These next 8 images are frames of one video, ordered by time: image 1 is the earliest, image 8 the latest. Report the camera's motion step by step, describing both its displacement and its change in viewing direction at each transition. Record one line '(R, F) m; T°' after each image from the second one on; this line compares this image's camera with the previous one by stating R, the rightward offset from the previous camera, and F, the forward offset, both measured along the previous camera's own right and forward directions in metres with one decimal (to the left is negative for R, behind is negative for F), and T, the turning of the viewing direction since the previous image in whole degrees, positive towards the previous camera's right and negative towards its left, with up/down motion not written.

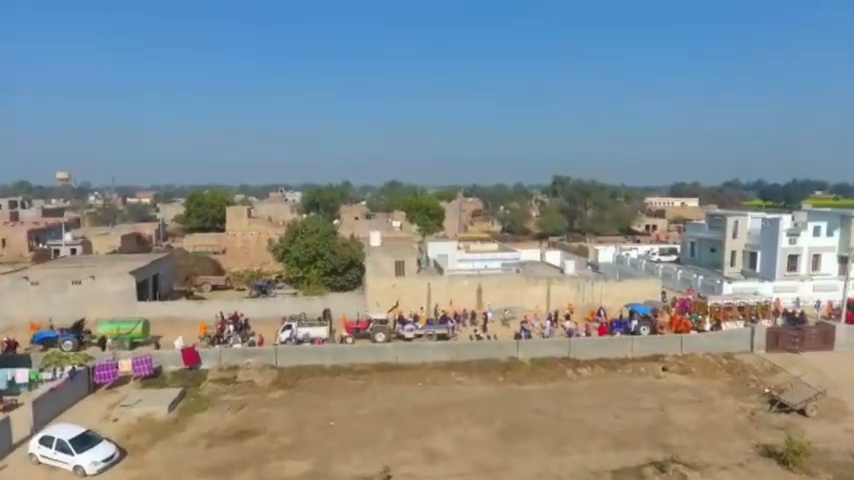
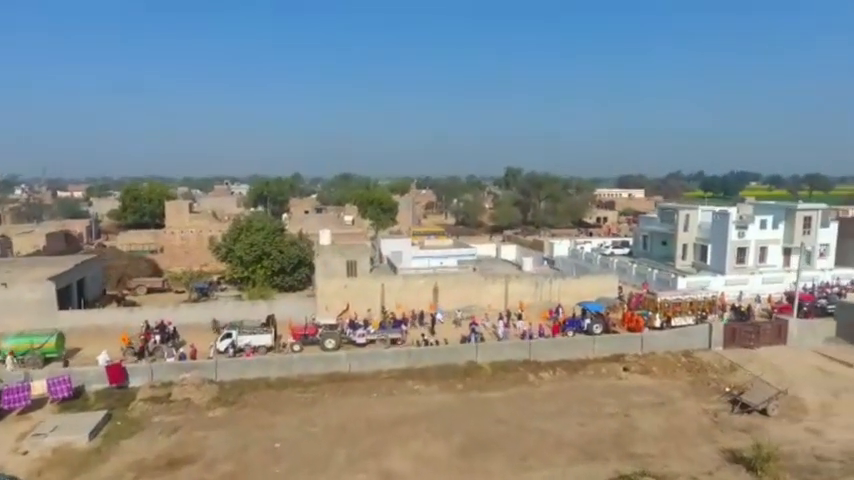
(0.0, +1.7) m; +5°
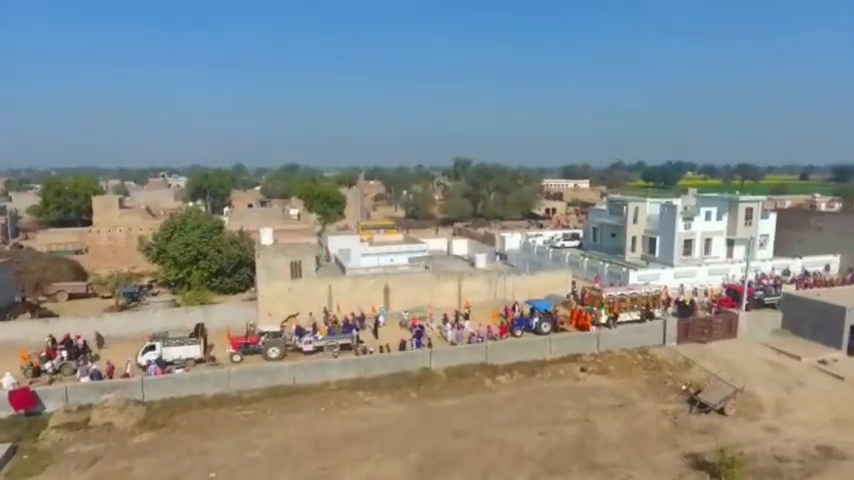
(0.0, +1.6) m; +5°
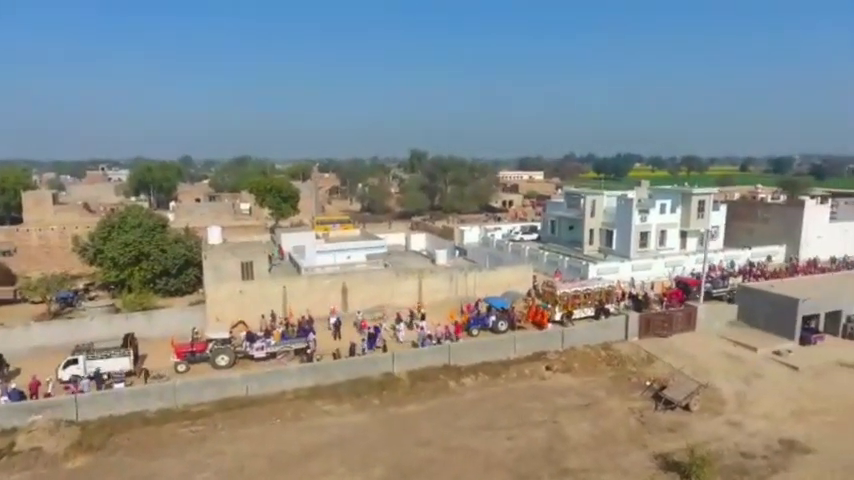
(-0.2, +1.1) m; +5°
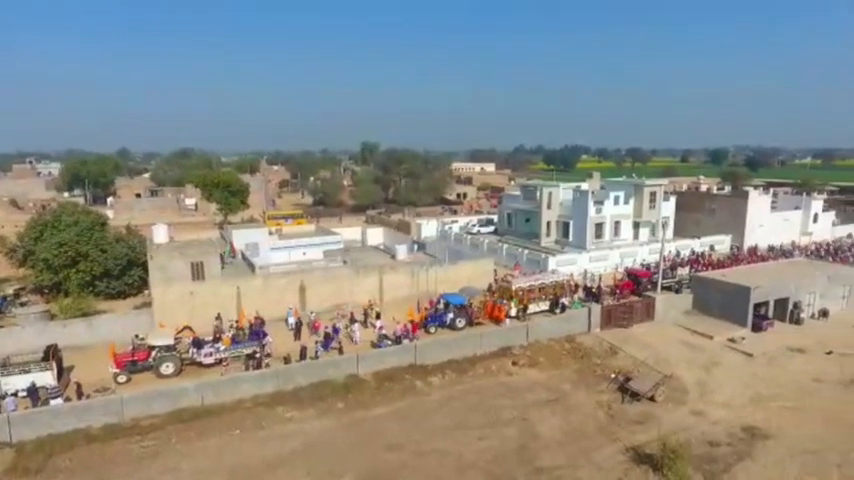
(-0.5, +0.8) m; +5°
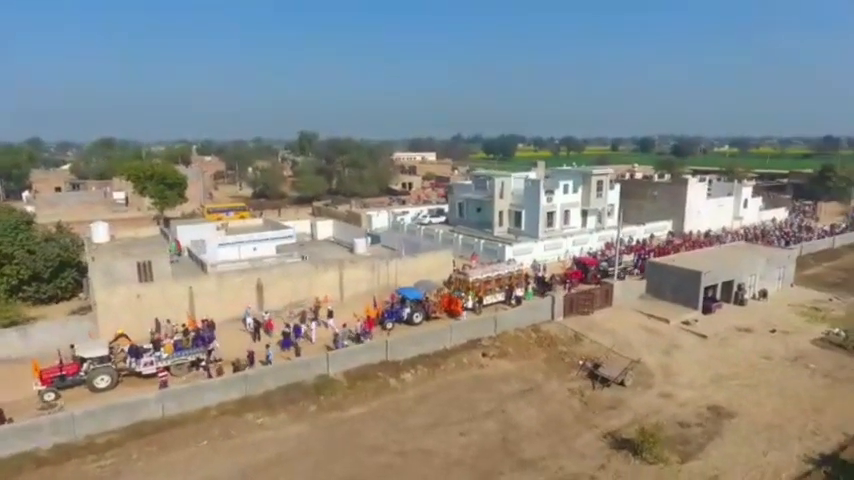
(-1.4, +0.6) m; +7°
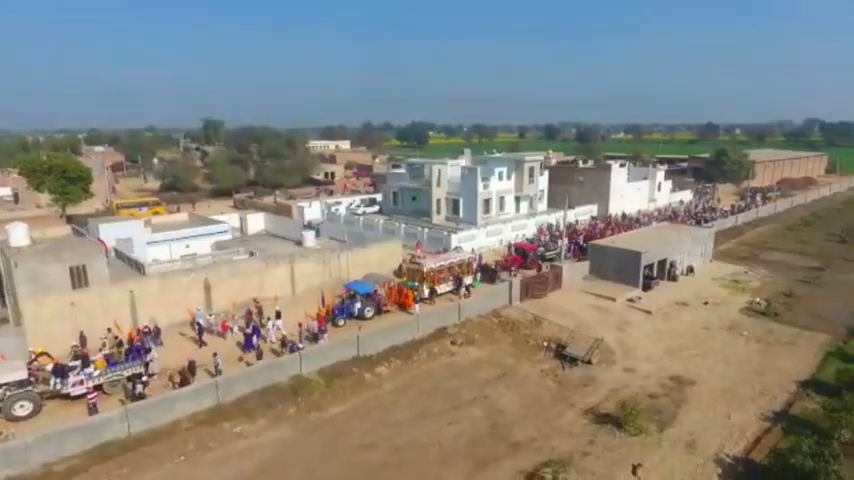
(-2.6, +0.5) m; +10°
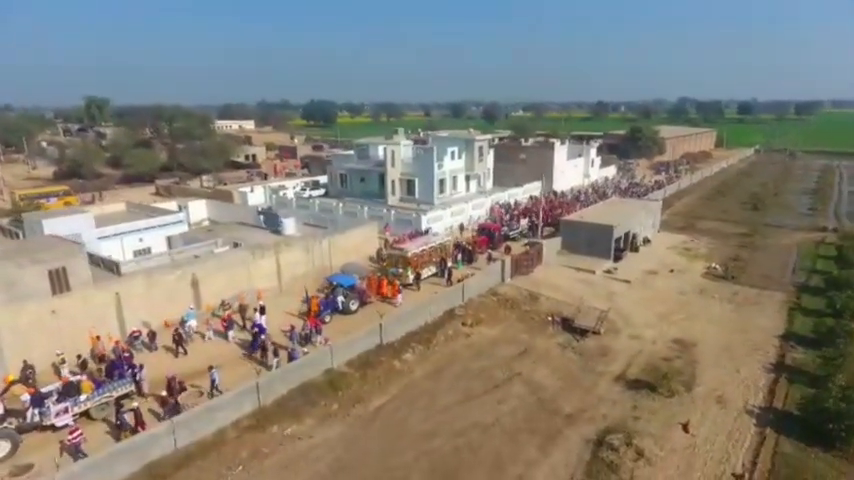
(-5.1, +0.7) m; +11°
